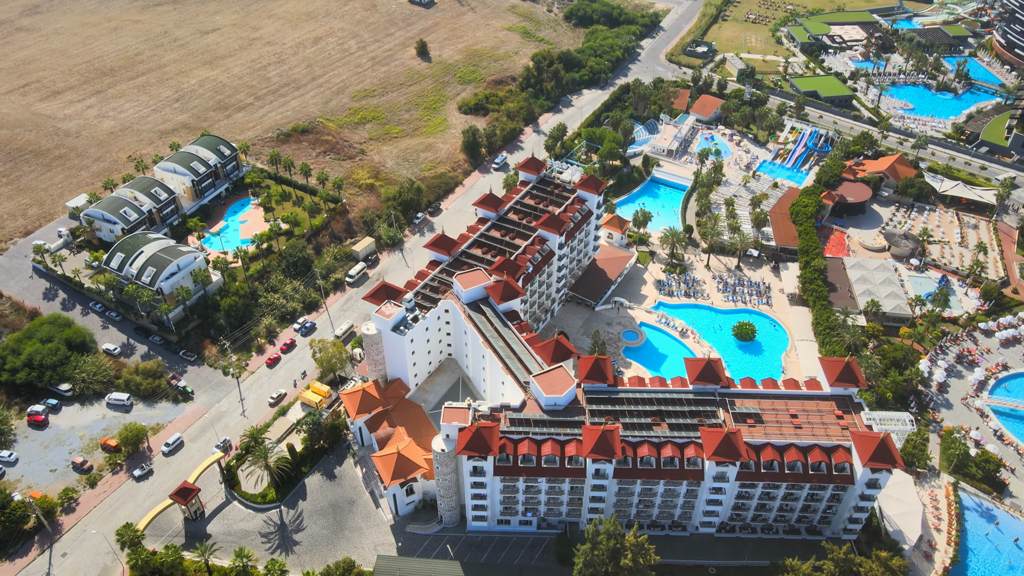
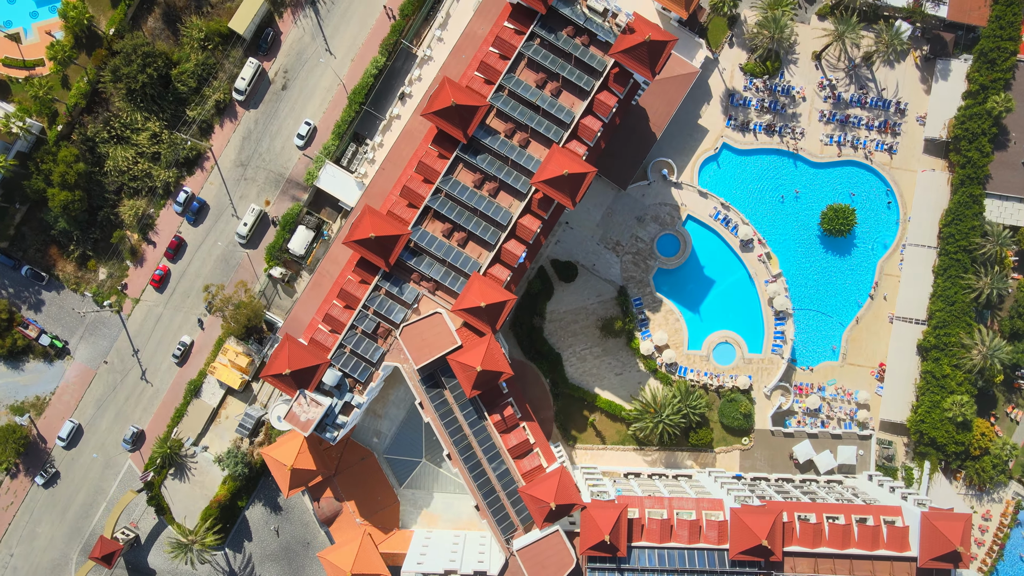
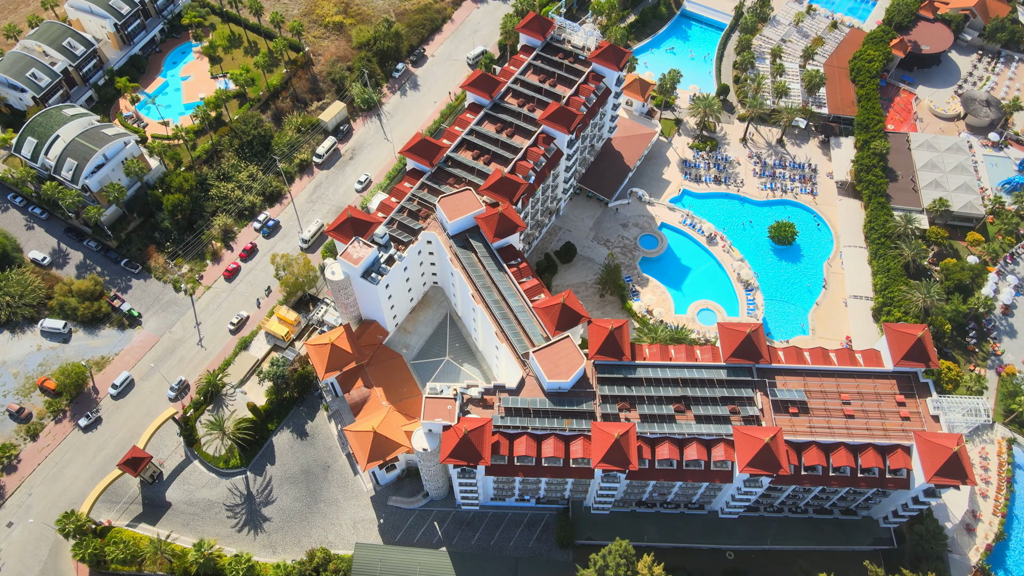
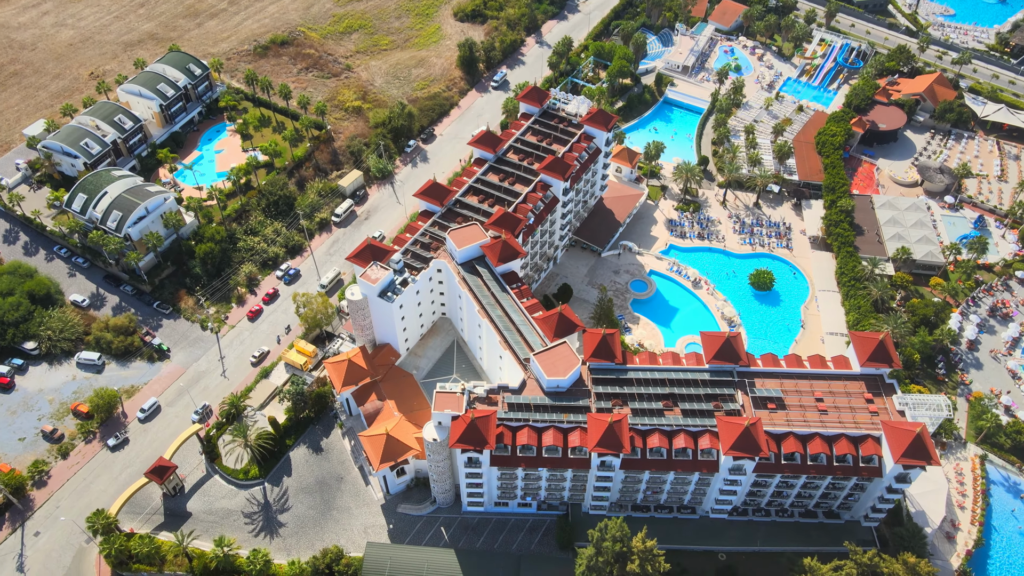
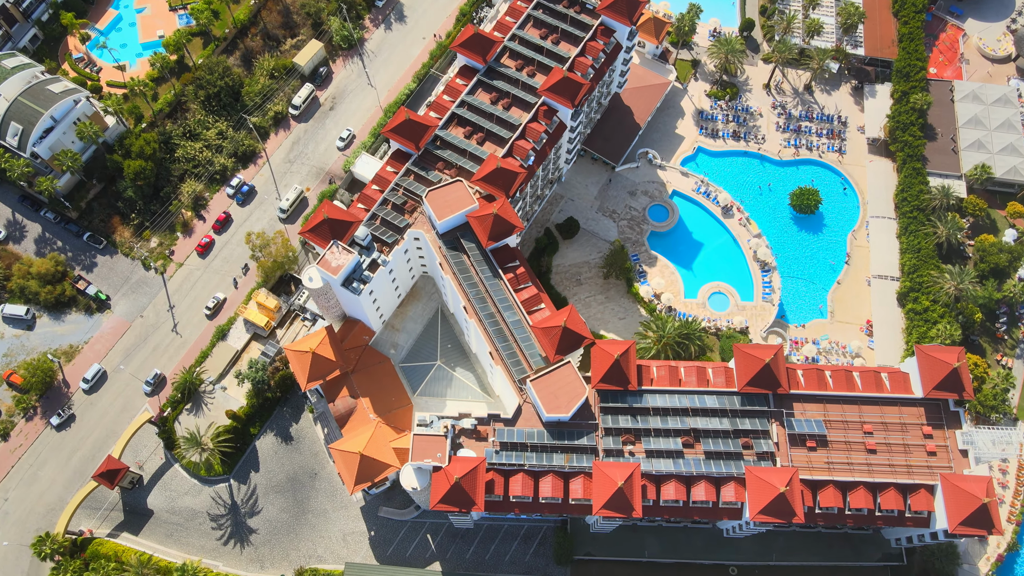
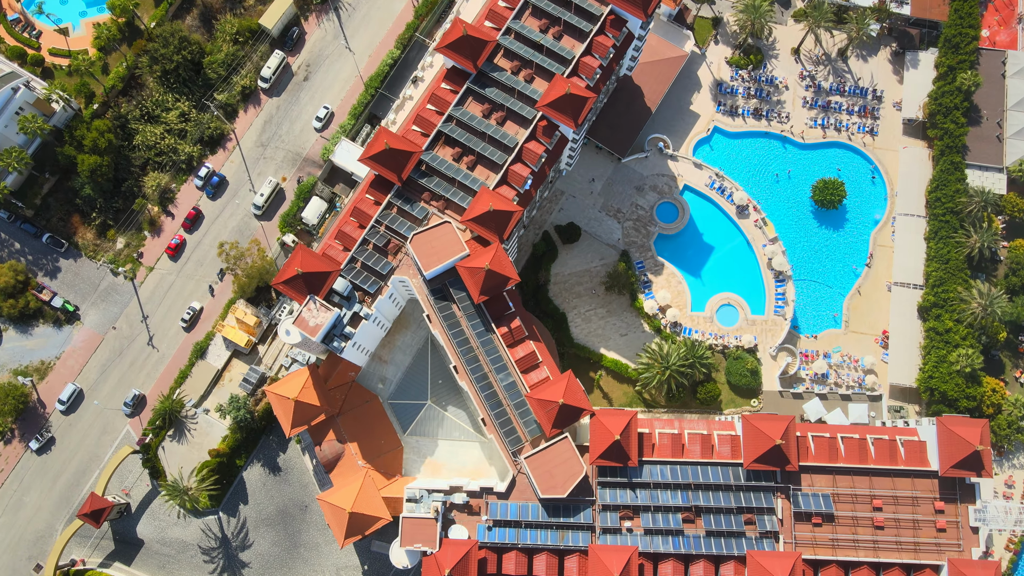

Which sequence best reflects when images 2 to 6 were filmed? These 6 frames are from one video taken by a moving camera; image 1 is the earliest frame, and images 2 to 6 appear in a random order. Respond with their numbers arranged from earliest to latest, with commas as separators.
4, 3, 5, 6, 2
